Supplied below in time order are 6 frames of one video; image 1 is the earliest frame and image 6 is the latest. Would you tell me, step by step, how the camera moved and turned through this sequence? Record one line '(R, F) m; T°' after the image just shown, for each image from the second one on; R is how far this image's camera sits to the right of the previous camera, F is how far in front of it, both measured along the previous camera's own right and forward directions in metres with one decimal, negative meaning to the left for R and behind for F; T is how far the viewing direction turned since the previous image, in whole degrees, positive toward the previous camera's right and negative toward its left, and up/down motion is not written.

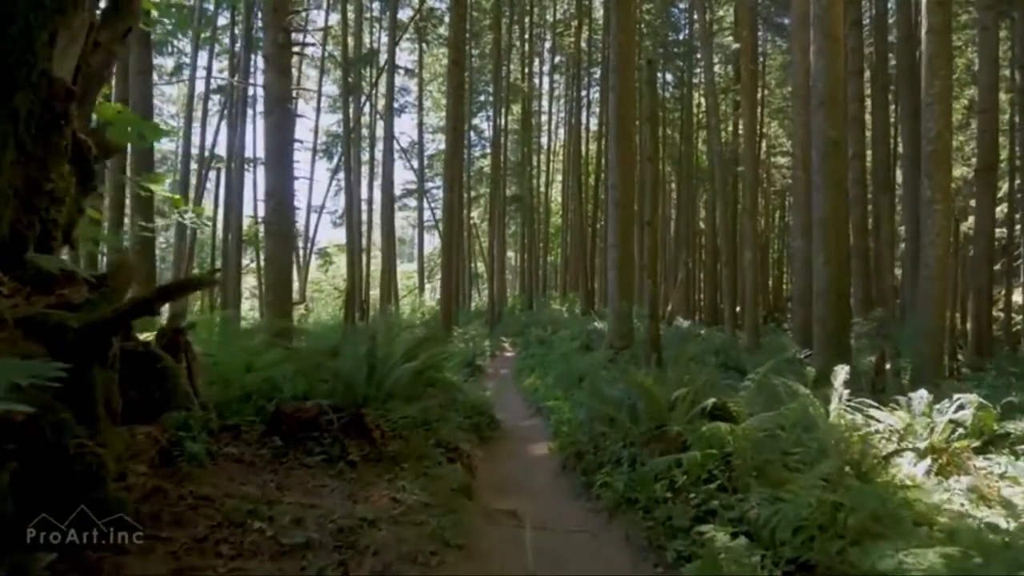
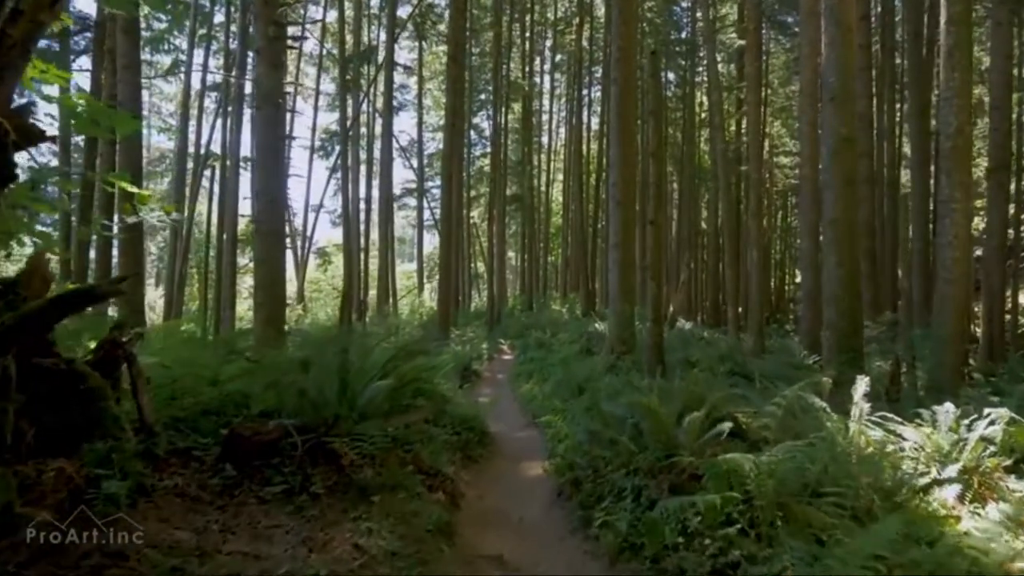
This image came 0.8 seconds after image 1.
(+0.1, +0.4) m; 0°
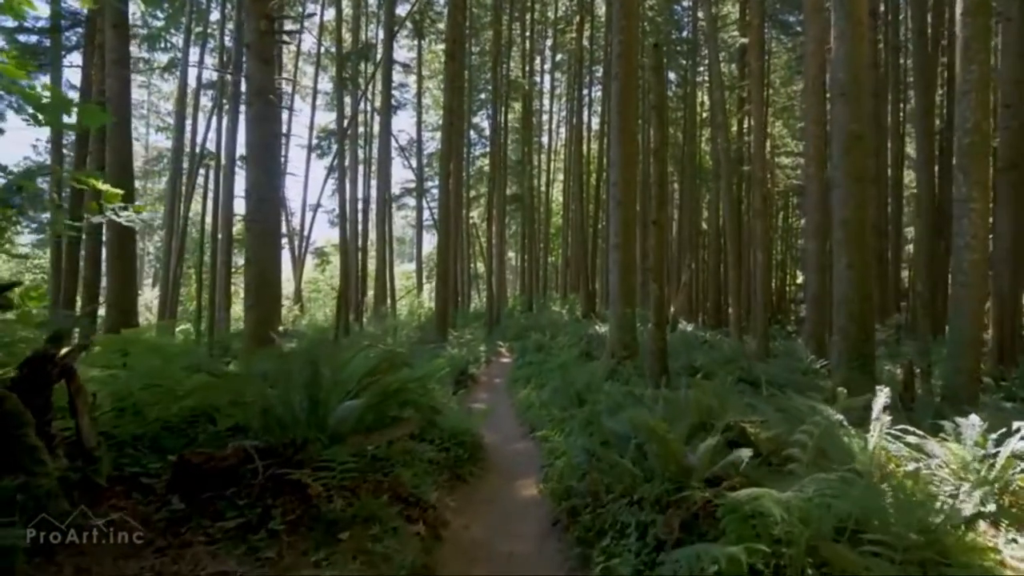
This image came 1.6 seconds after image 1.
(+0.1, +0.4) m; 0°
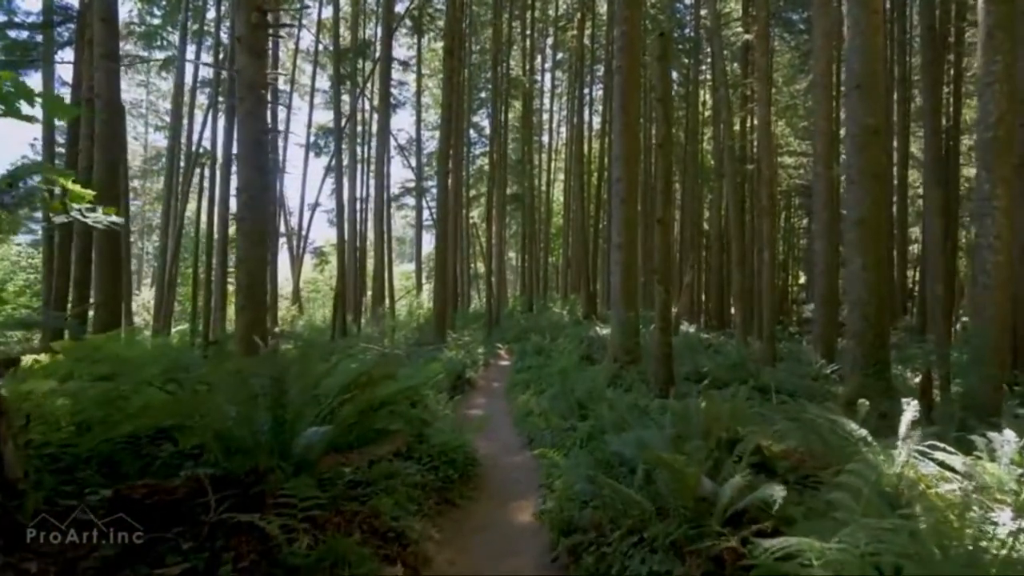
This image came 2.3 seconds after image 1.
(+0.1, +0.4) m; 0°
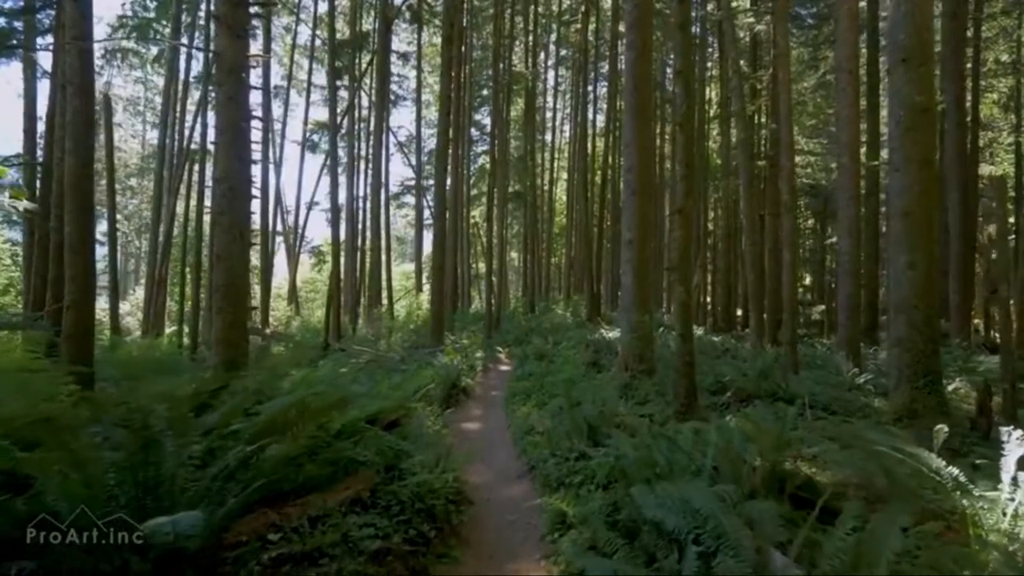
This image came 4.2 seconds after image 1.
(+0.1, +1.0) m; 0°
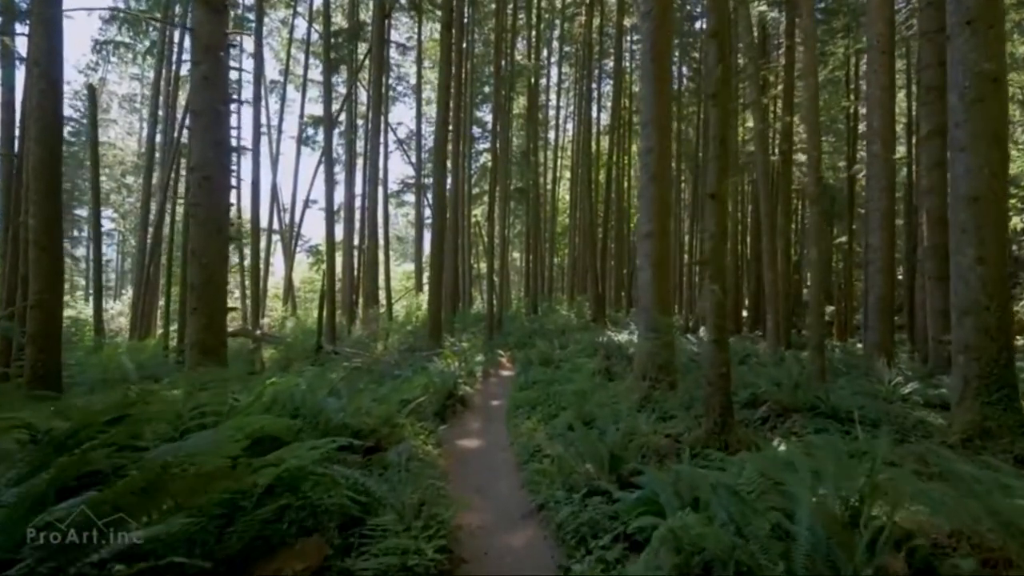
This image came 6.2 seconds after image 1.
(0.0, +1.0) m; 0°
